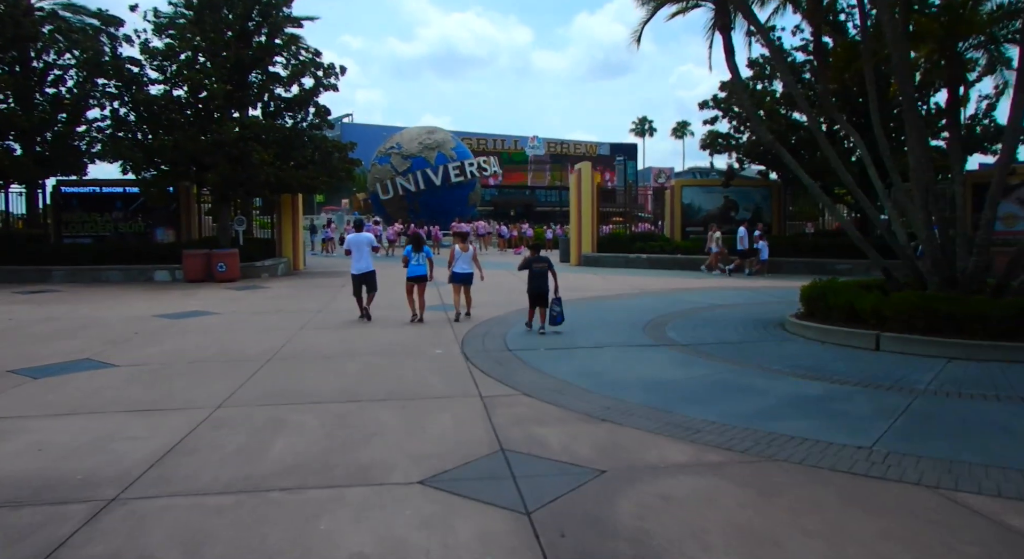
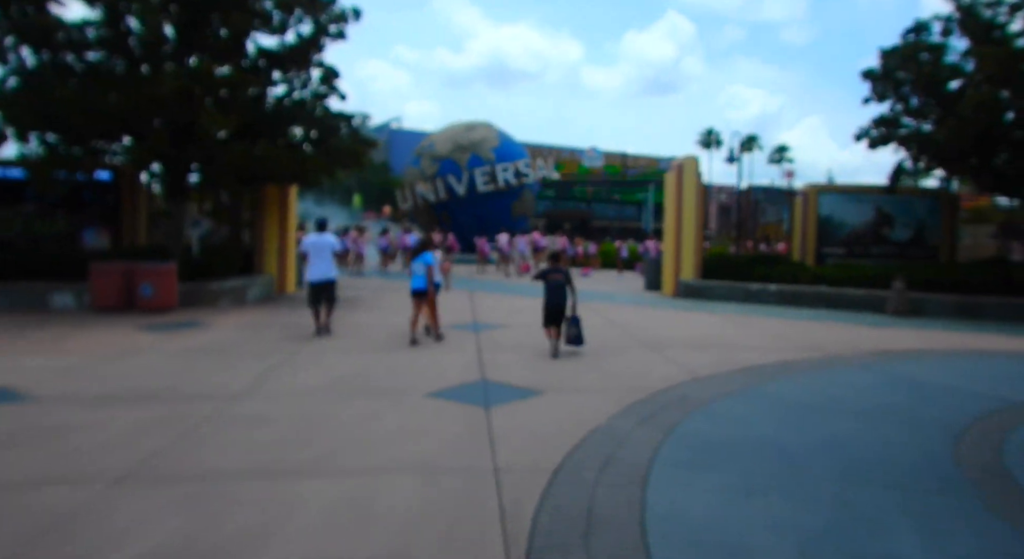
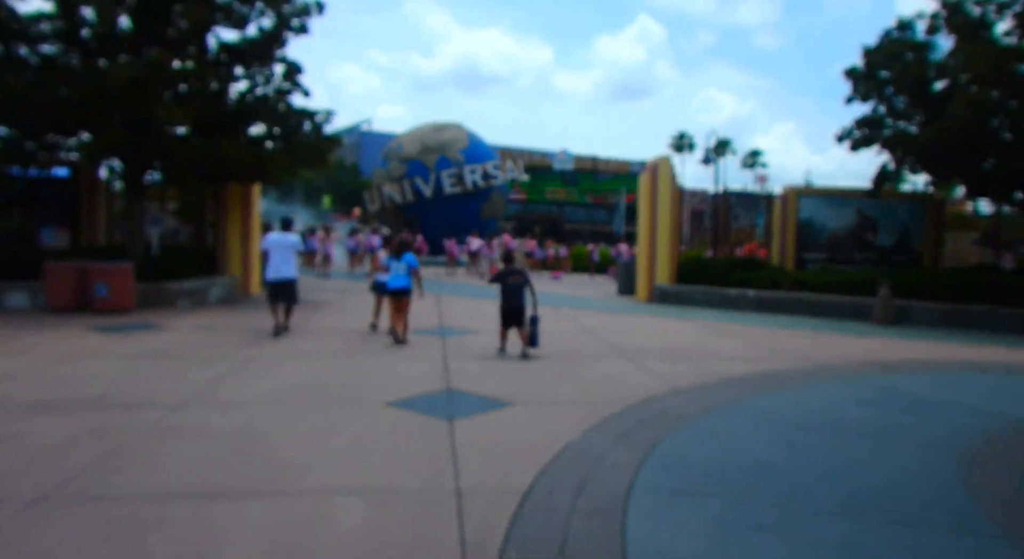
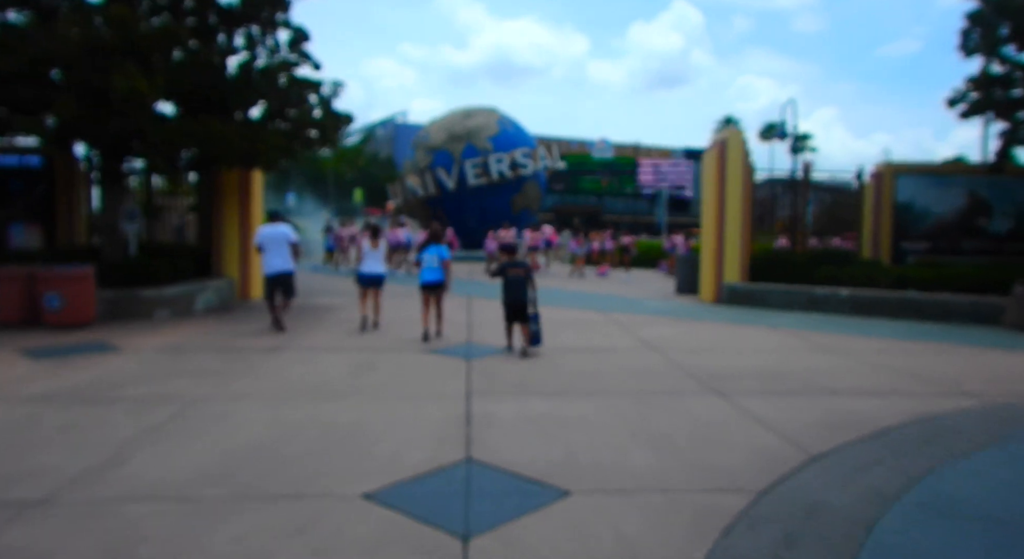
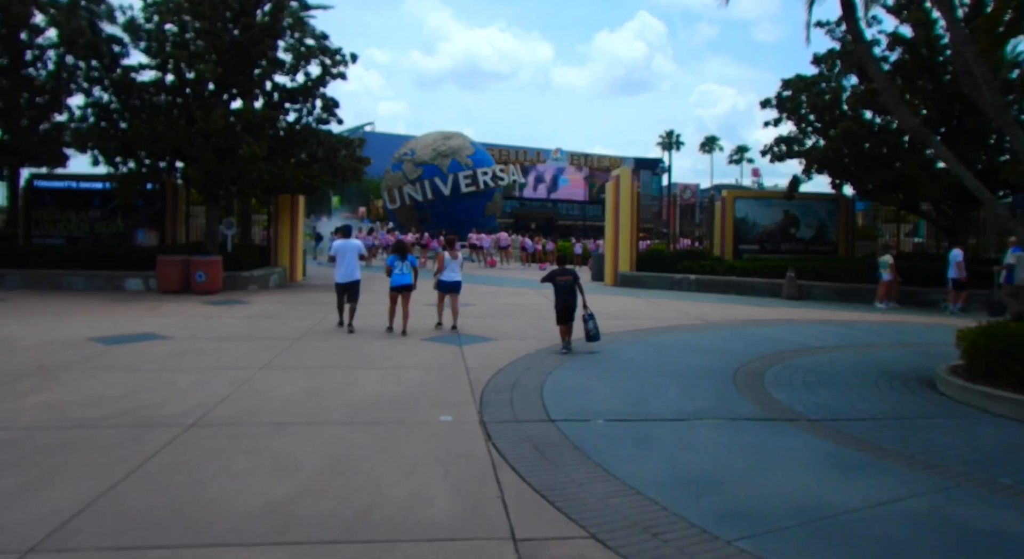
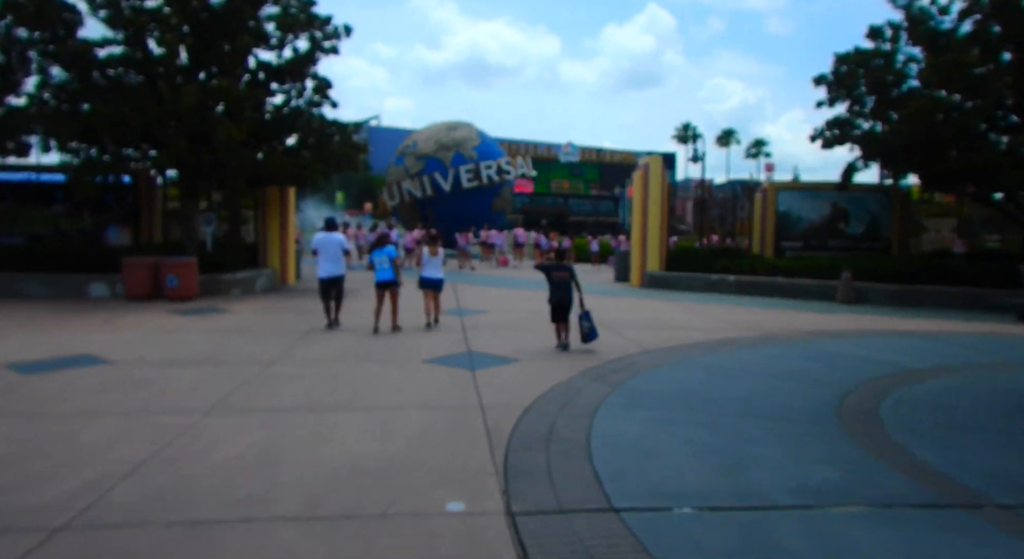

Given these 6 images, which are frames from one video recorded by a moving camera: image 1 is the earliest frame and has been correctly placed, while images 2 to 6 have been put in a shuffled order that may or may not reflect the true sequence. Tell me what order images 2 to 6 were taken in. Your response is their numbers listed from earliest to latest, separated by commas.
5, 6, 2, 3, 4
